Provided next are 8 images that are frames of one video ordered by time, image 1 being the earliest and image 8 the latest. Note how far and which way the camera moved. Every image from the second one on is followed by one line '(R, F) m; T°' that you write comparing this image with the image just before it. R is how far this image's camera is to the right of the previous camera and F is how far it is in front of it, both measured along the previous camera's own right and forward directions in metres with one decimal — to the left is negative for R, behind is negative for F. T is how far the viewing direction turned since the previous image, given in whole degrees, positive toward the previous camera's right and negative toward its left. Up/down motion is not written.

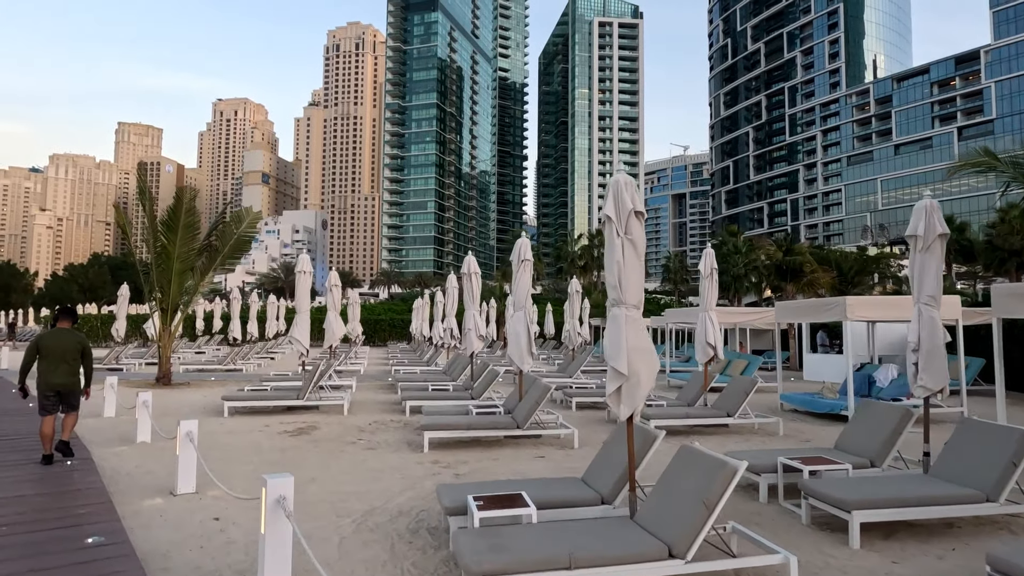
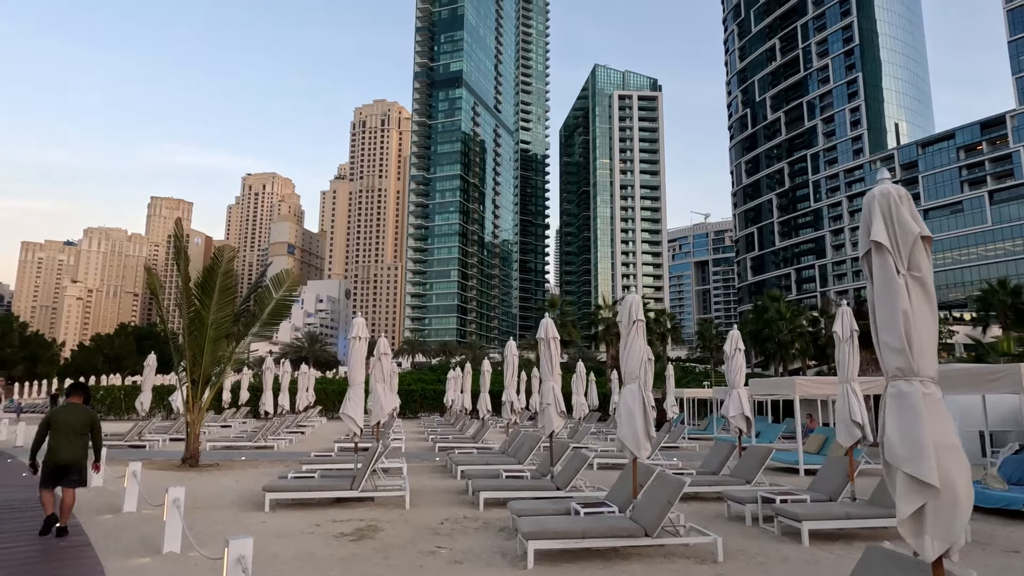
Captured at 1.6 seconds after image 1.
(-0.9, +1.5) m; -2°
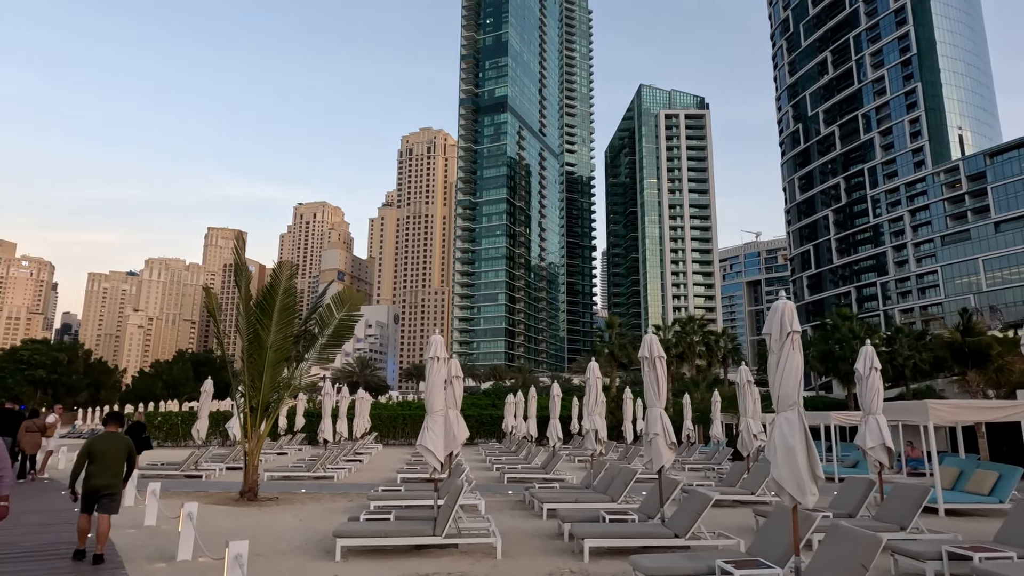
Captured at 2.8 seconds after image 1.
(-0.7, +1.2) m; -4°
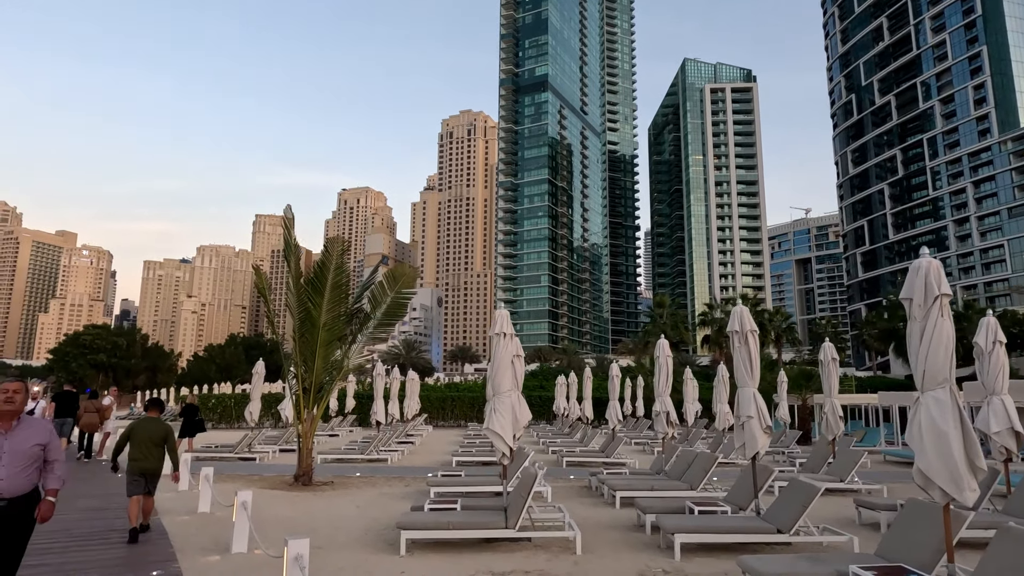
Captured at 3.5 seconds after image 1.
(-0.3, +0.8) m; -4°
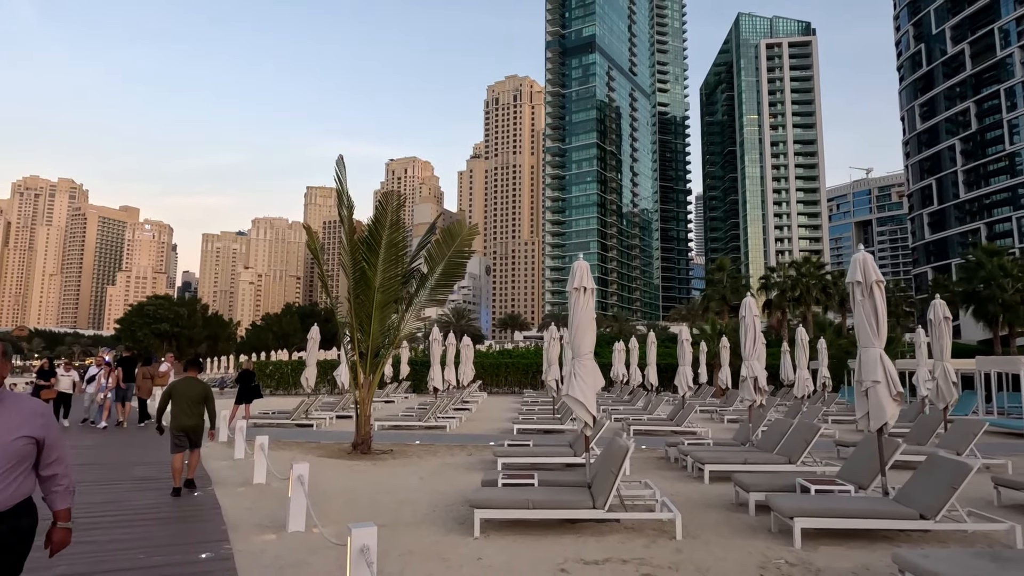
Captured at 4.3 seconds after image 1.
(-0.3, +0.9) m; -4°
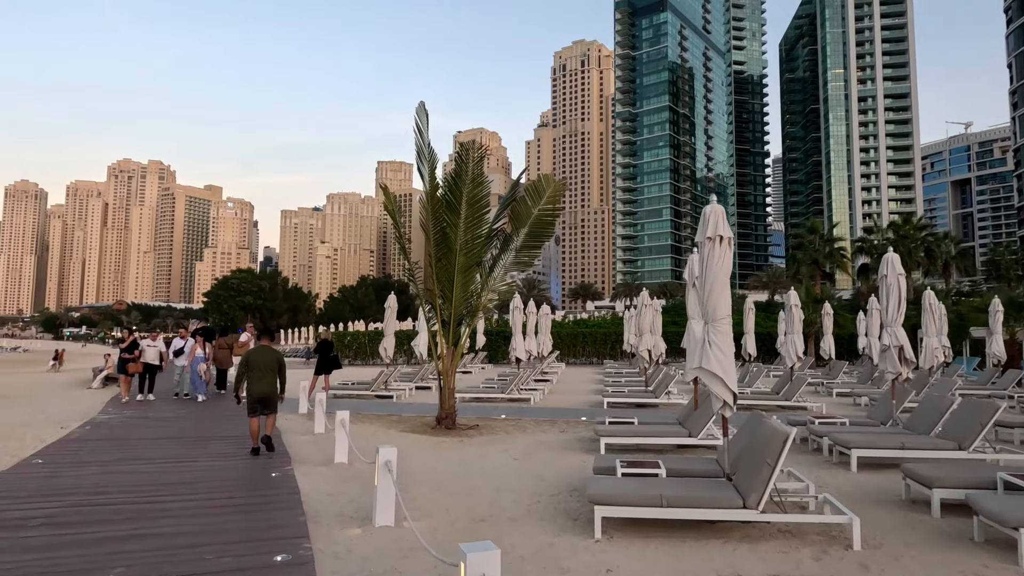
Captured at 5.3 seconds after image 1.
(-0.4, +1.0) m; -6°
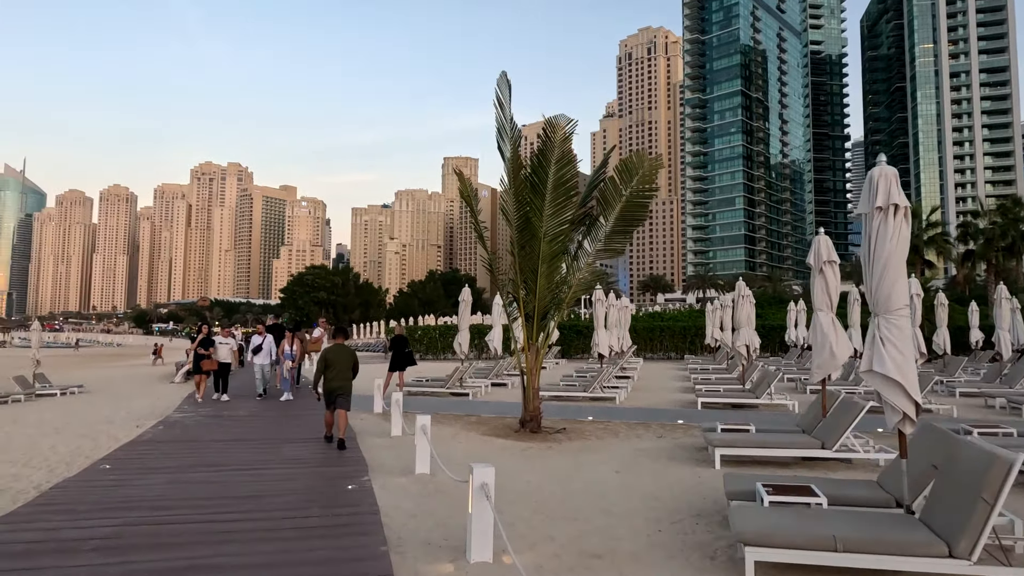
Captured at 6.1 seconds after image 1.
(-0.3, +0.9) m; -6°
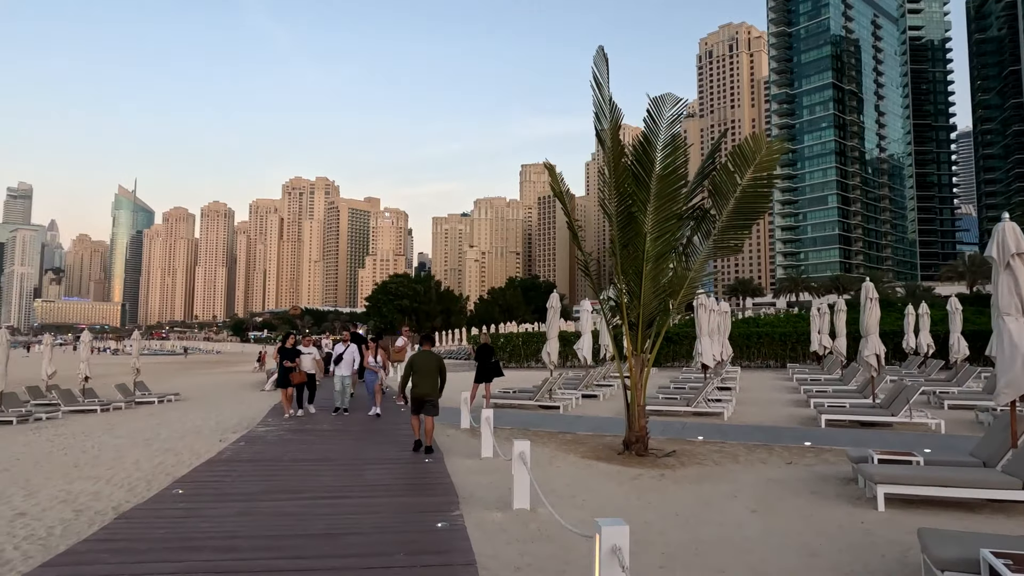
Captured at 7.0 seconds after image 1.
(-0.3, +0.9) m; -7°
